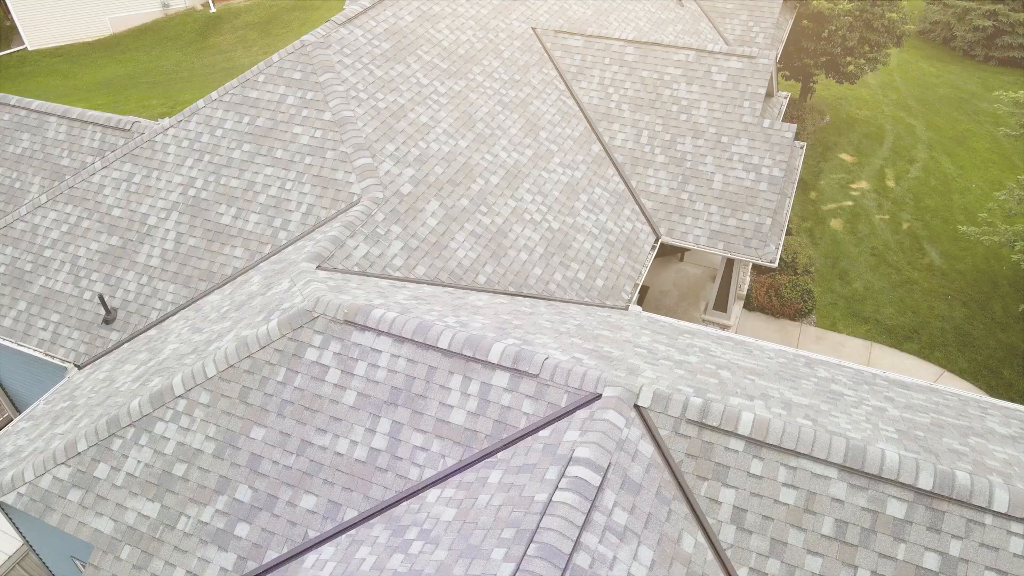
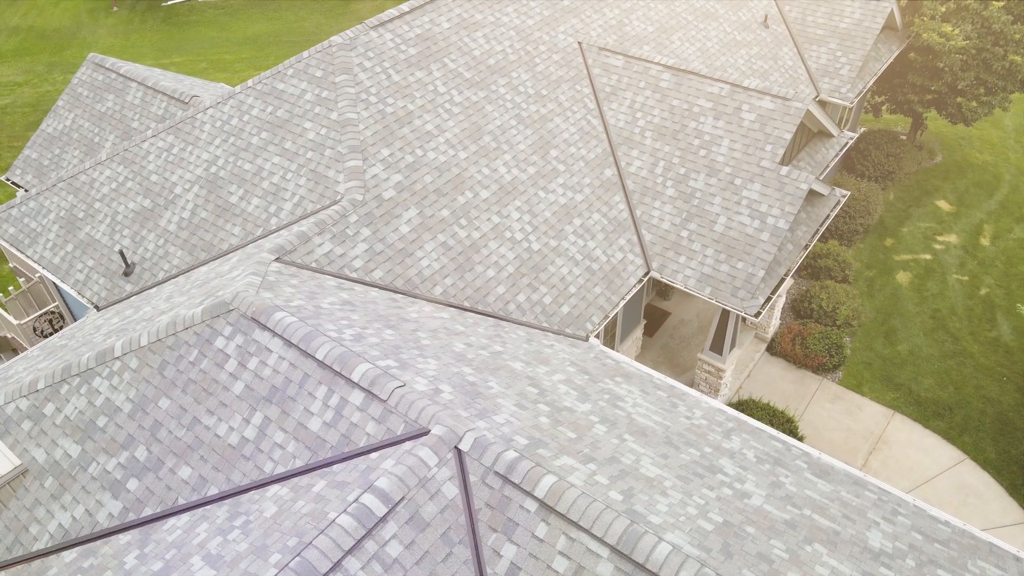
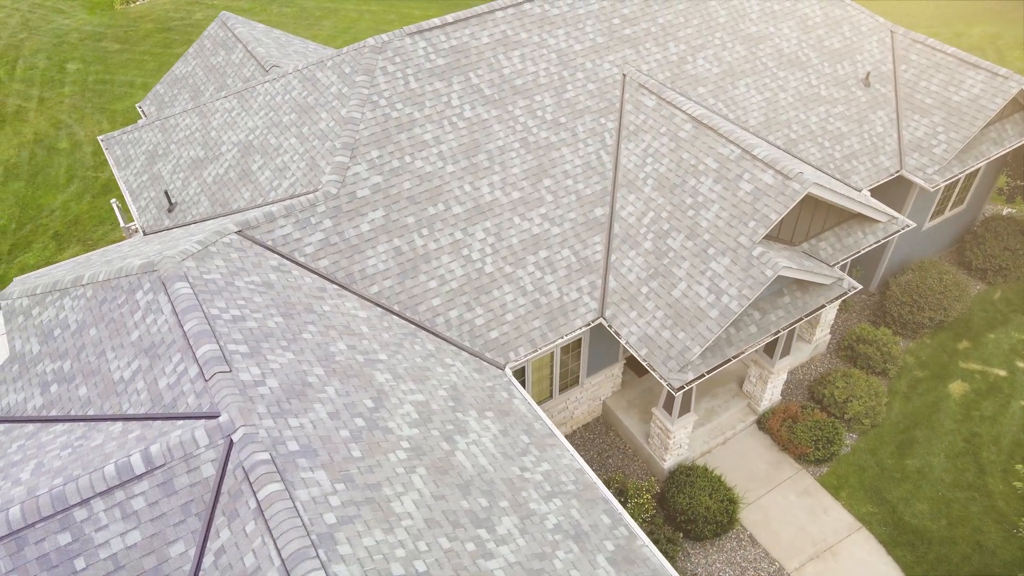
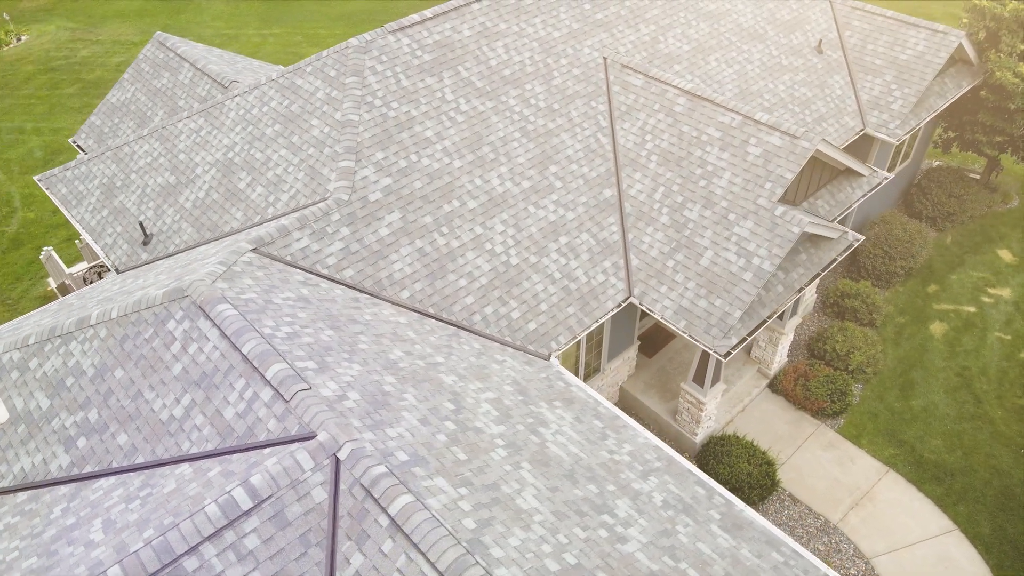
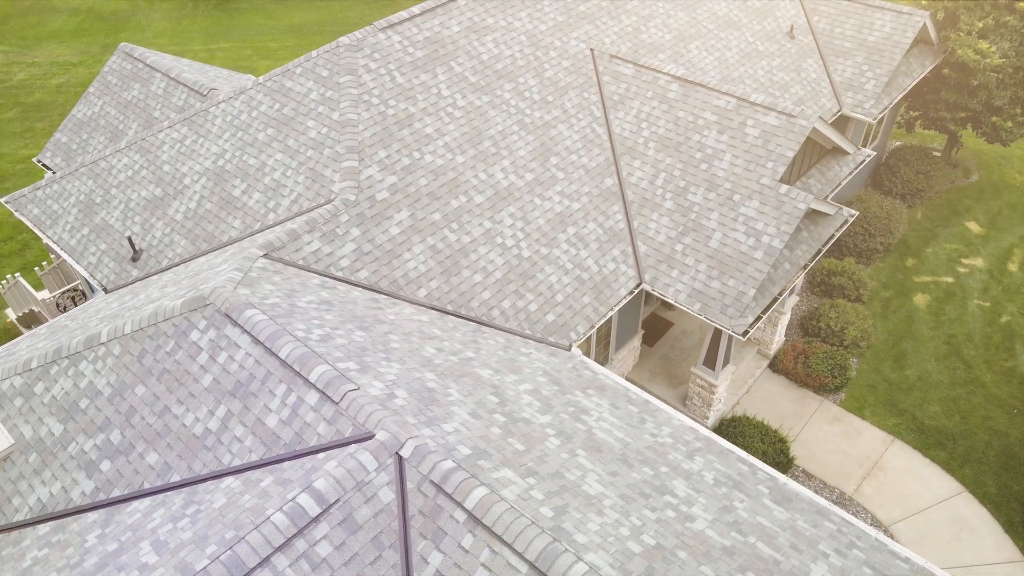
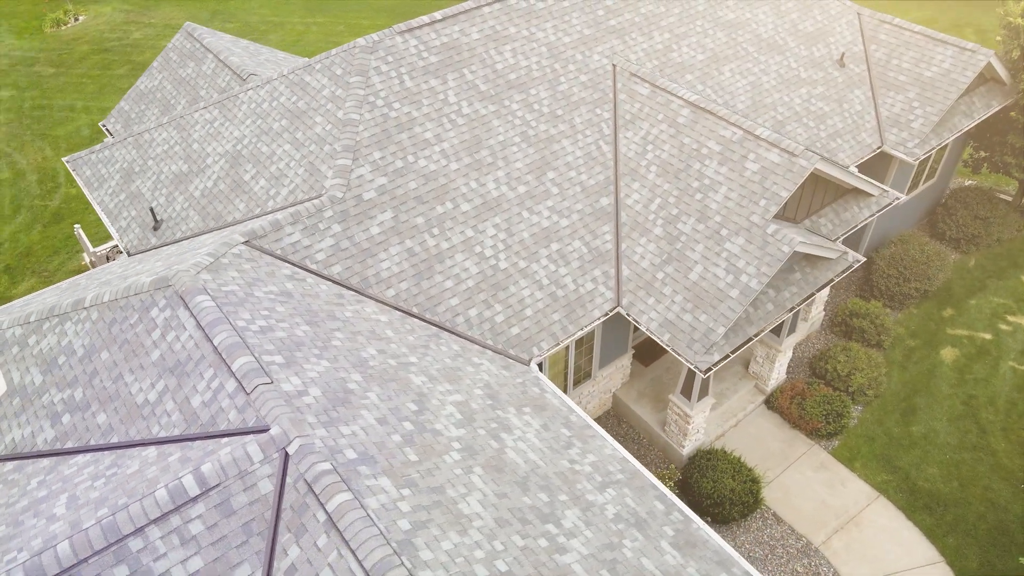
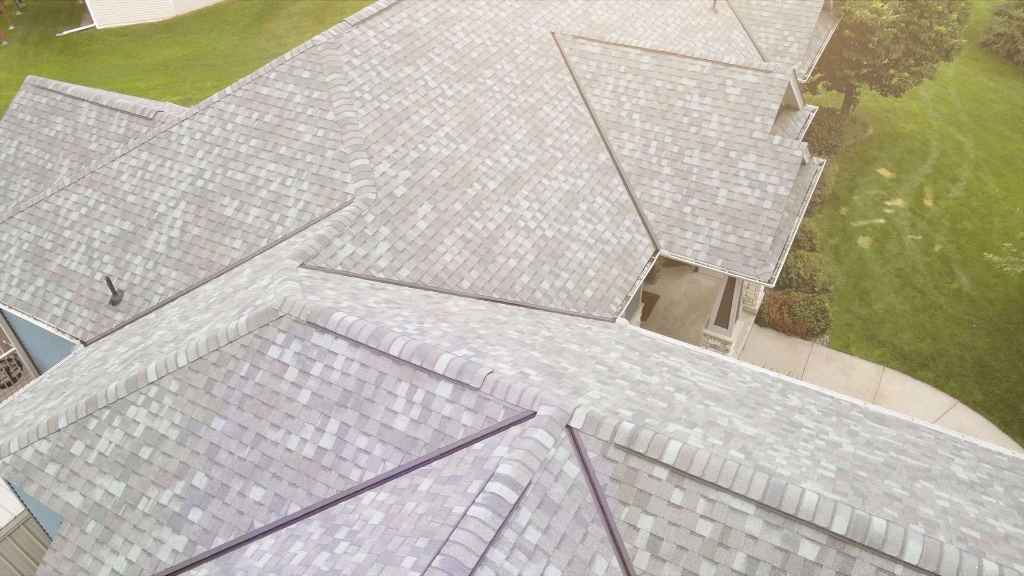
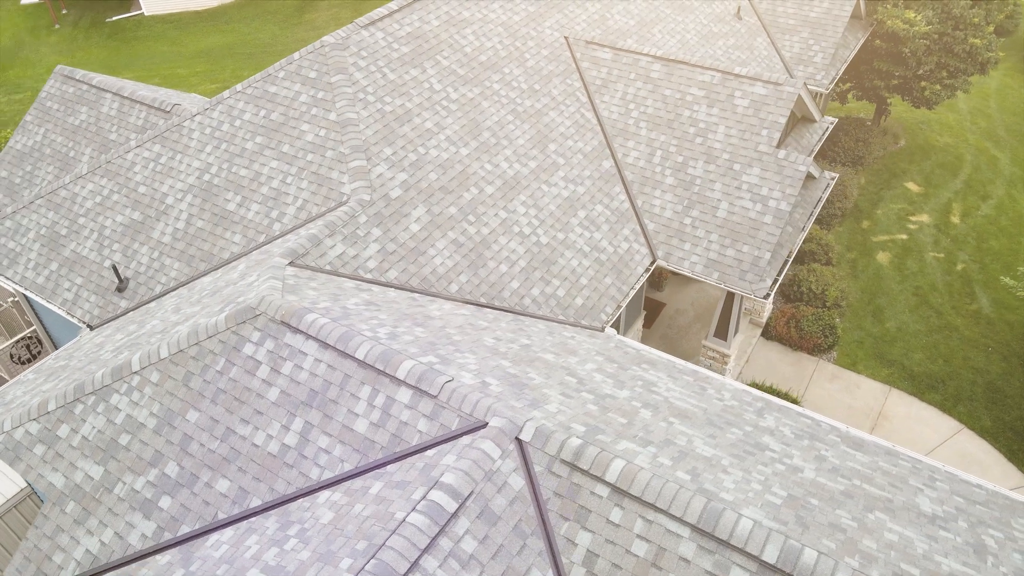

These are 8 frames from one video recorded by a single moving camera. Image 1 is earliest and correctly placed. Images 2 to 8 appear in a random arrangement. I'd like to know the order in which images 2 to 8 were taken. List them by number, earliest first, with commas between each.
7, 8, 2, 5, 4, 6, 3
